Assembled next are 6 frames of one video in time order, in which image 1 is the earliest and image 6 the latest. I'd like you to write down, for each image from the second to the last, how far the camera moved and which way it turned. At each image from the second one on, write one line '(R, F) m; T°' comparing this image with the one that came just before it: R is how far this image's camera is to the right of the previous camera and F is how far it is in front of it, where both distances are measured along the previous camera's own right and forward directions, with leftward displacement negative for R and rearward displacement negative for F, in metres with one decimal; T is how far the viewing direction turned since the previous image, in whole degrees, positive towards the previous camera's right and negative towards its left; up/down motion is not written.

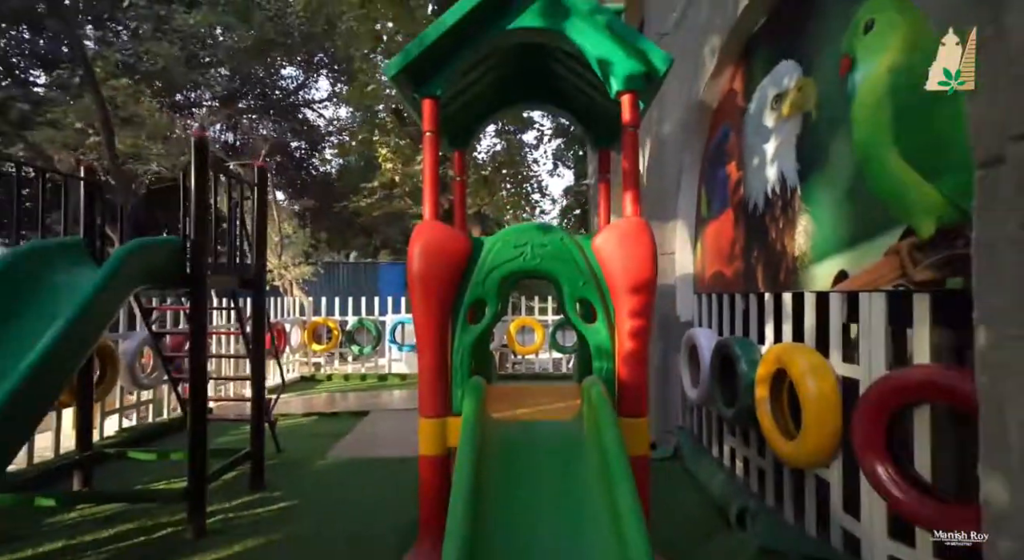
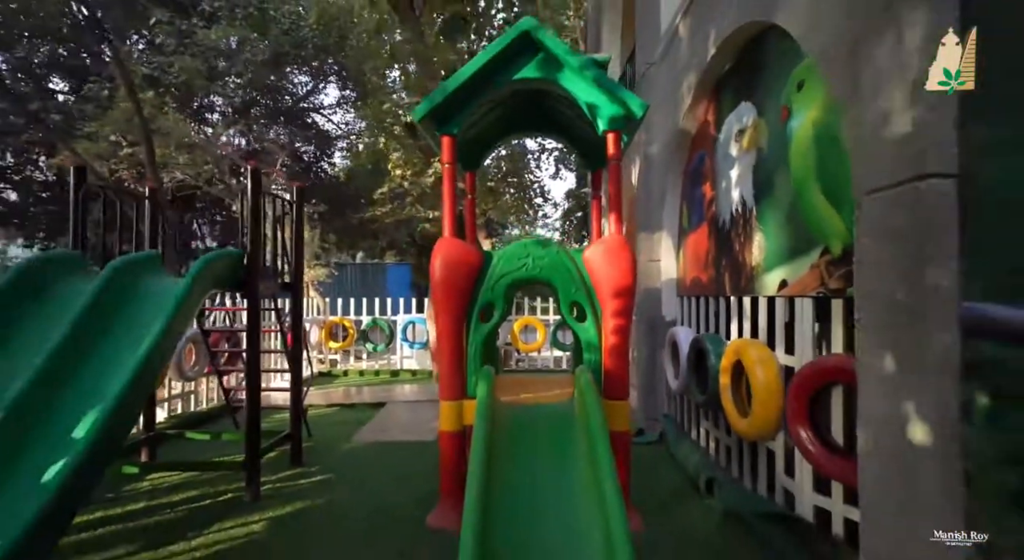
(0.0, -0.7) m; 0°
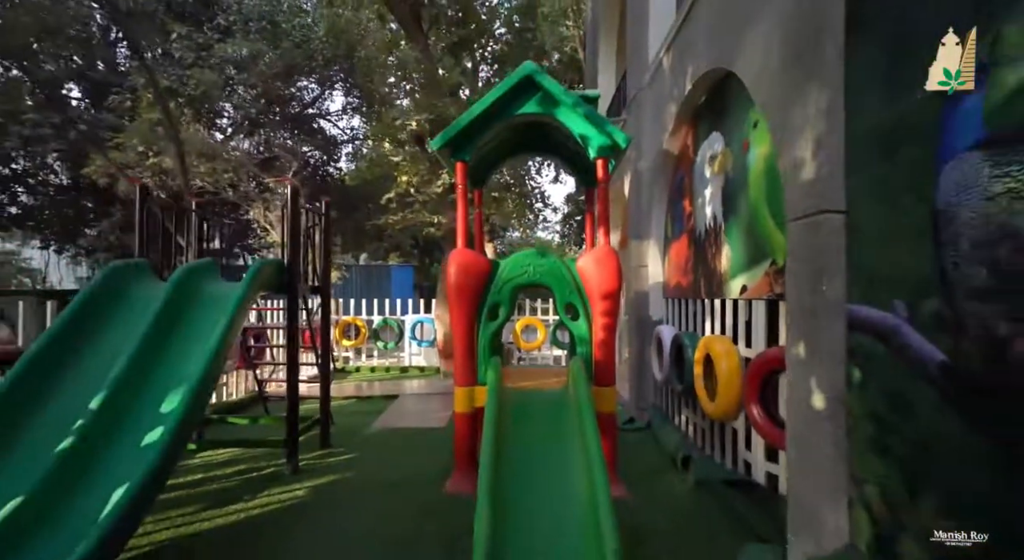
(0.0, -0.7) m; 0°
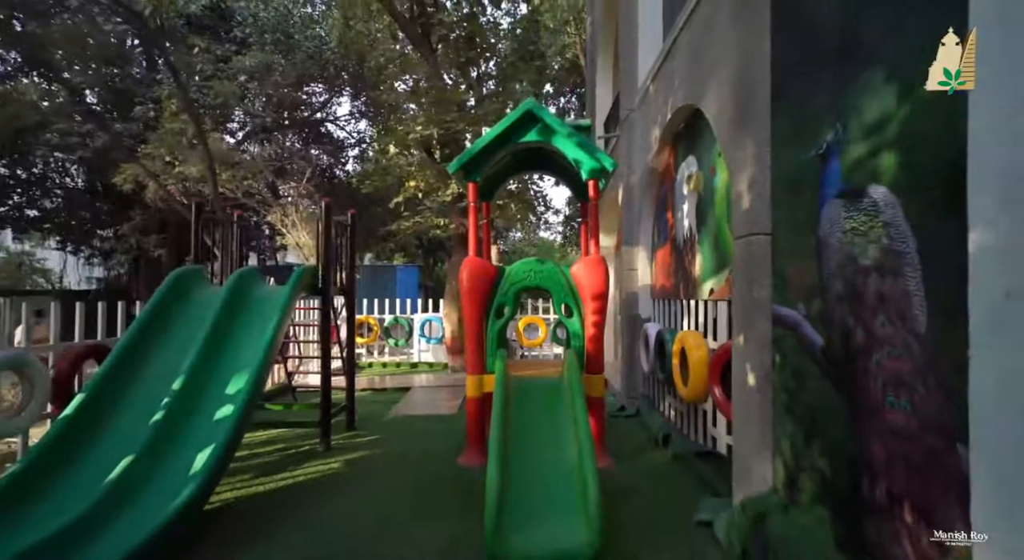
(0.0, -0.8) m; 0°
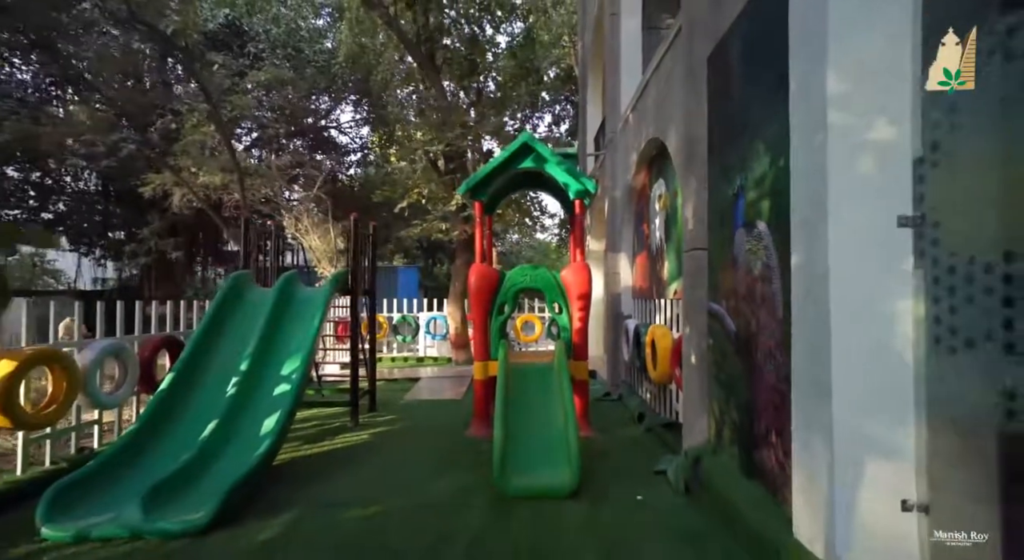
(0.0, -1.1) m; 0°
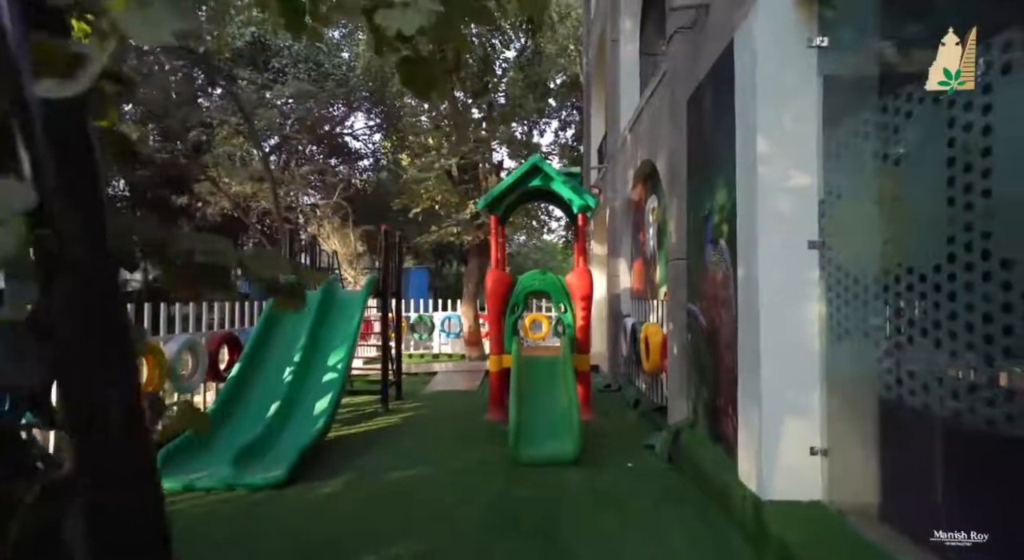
(-0.1, -0.9) m; -1°
